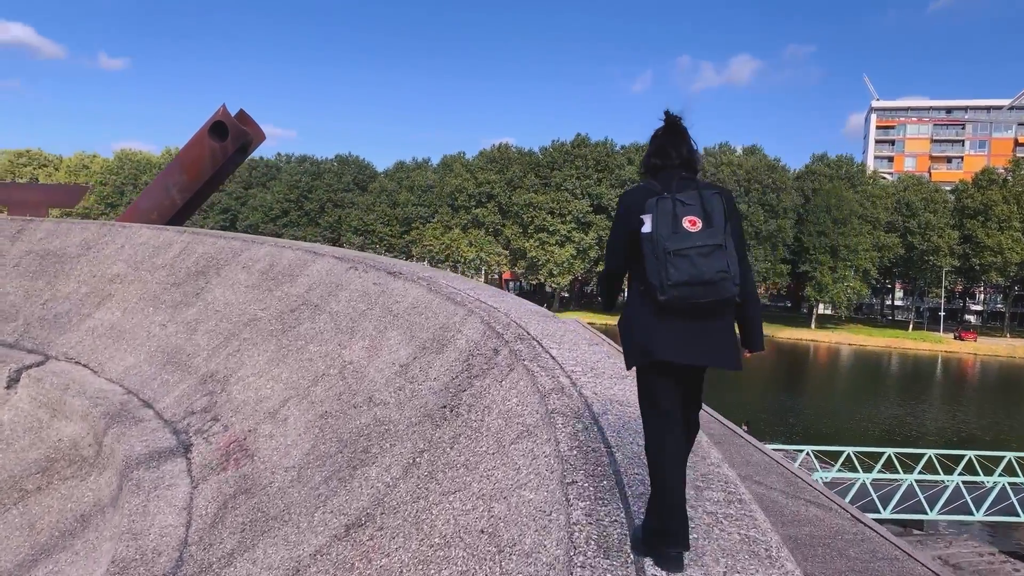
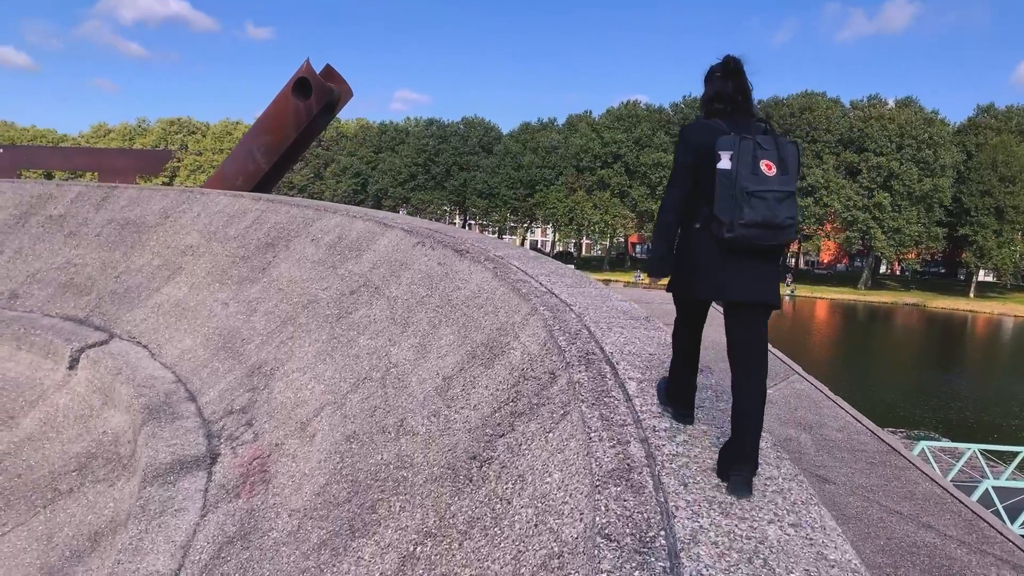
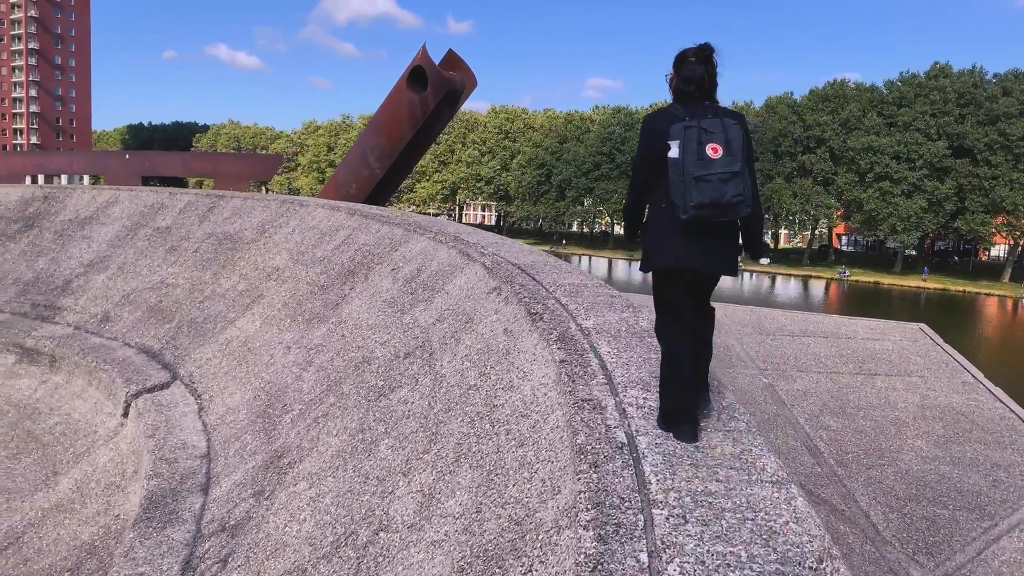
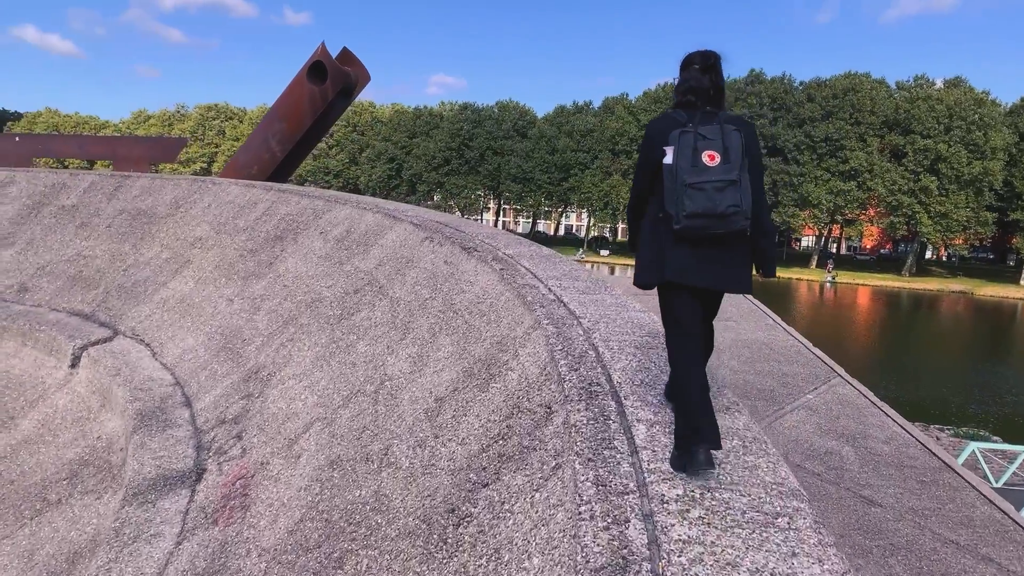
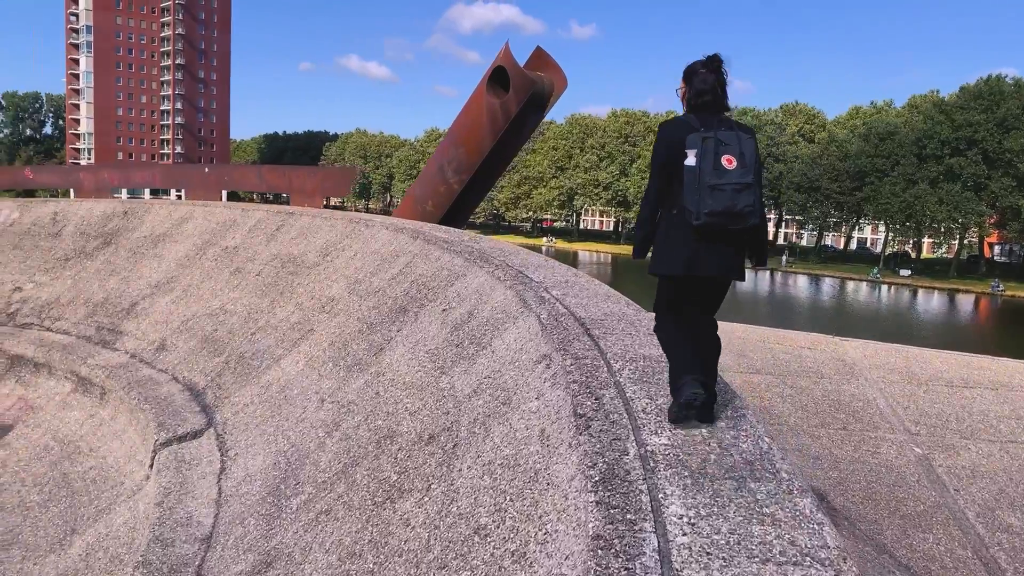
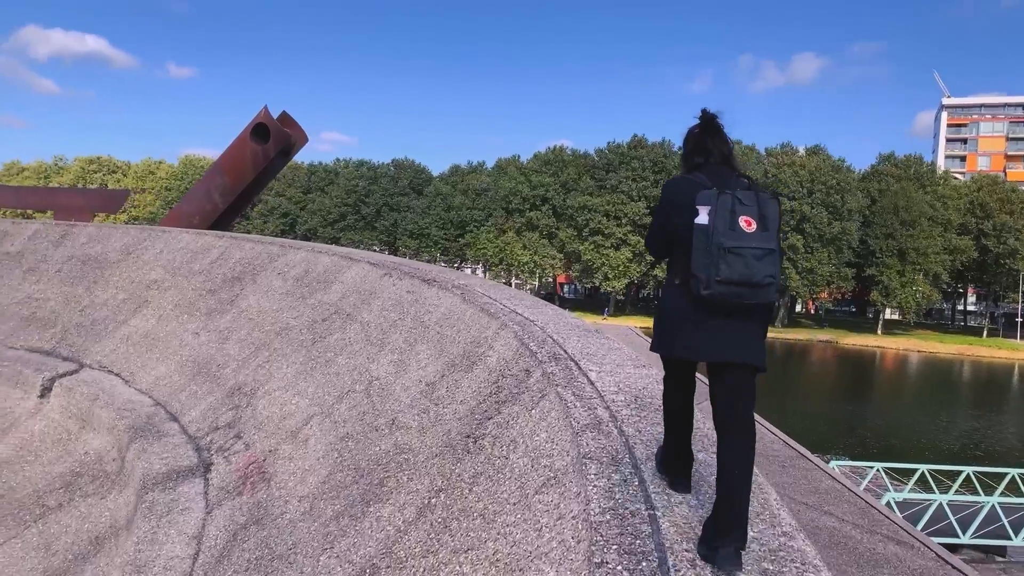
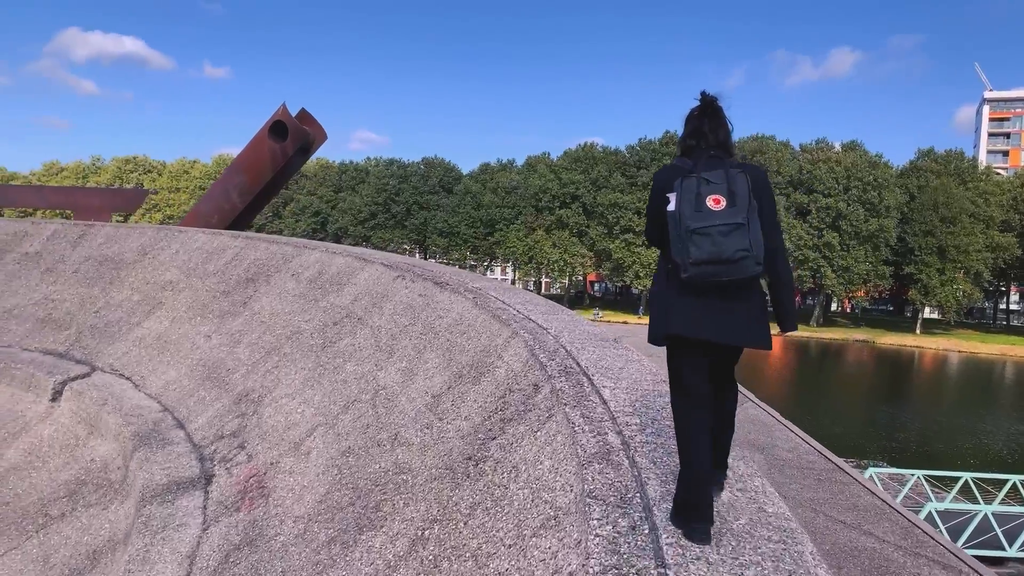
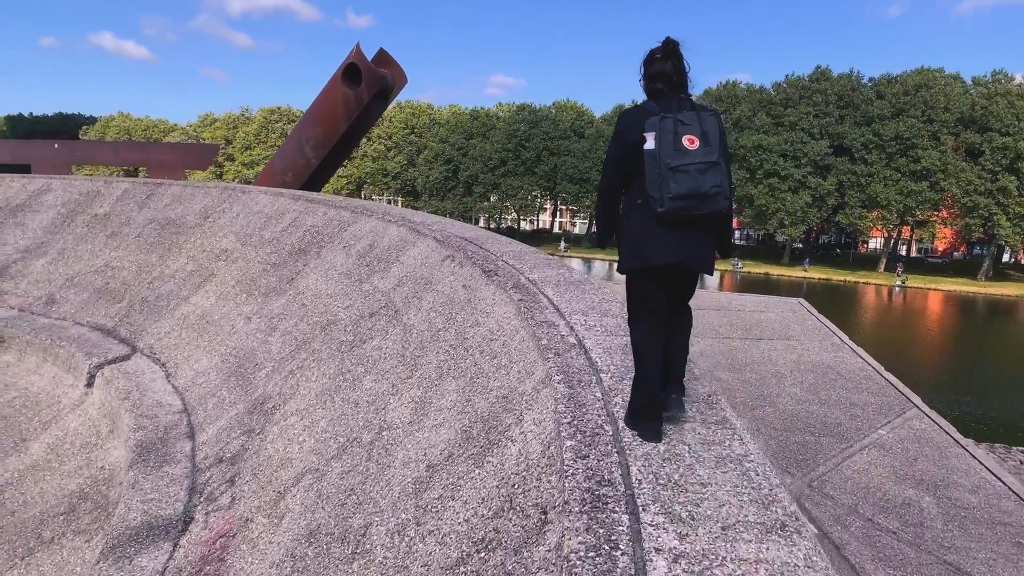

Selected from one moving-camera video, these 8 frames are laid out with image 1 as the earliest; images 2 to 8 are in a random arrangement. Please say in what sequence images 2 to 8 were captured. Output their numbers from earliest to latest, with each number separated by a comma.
6, 7, 2, 4, 8, 3, 5
